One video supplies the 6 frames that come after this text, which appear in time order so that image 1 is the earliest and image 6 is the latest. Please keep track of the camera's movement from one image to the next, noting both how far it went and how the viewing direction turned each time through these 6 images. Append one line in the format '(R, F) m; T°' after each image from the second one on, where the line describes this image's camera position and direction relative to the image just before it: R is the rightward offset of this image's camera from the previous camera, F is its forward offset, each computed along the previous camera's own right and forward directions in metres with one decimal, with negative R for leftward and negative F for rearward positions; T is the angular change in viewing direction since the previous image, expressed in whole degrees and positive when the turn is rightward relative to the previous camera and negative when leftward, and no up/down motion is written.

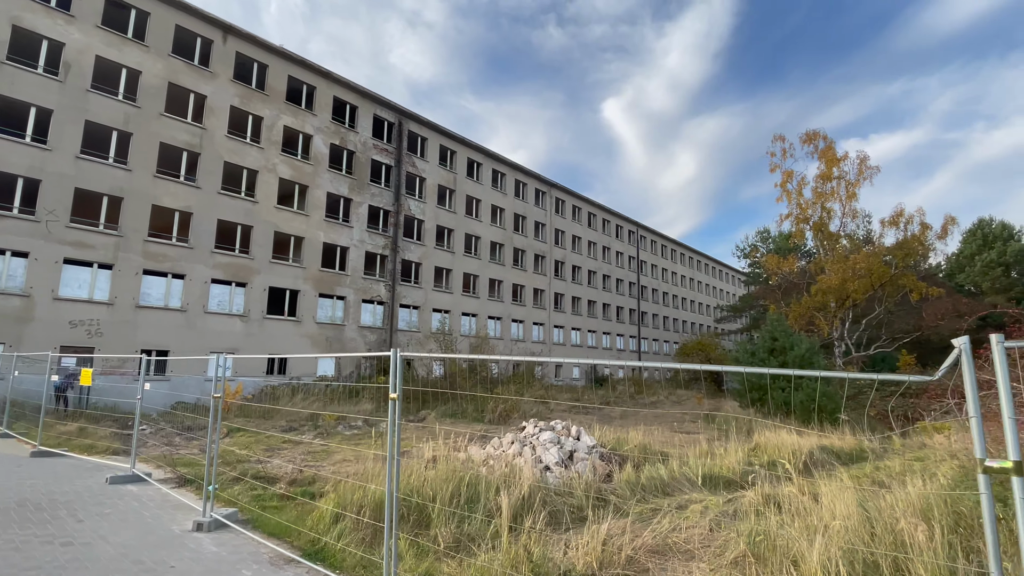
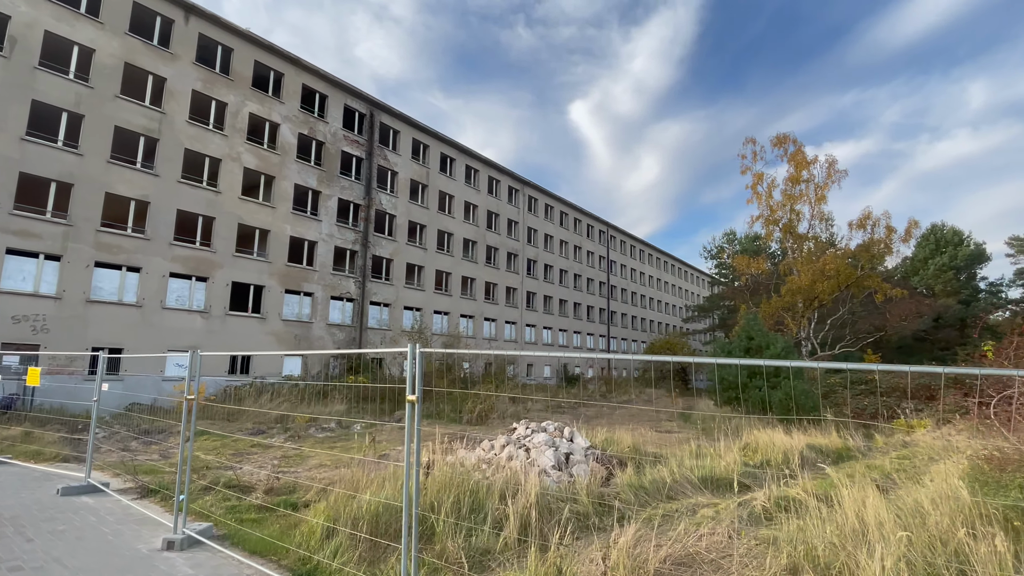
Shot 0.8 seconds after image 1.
(-0.2, +0.2) m; +4°
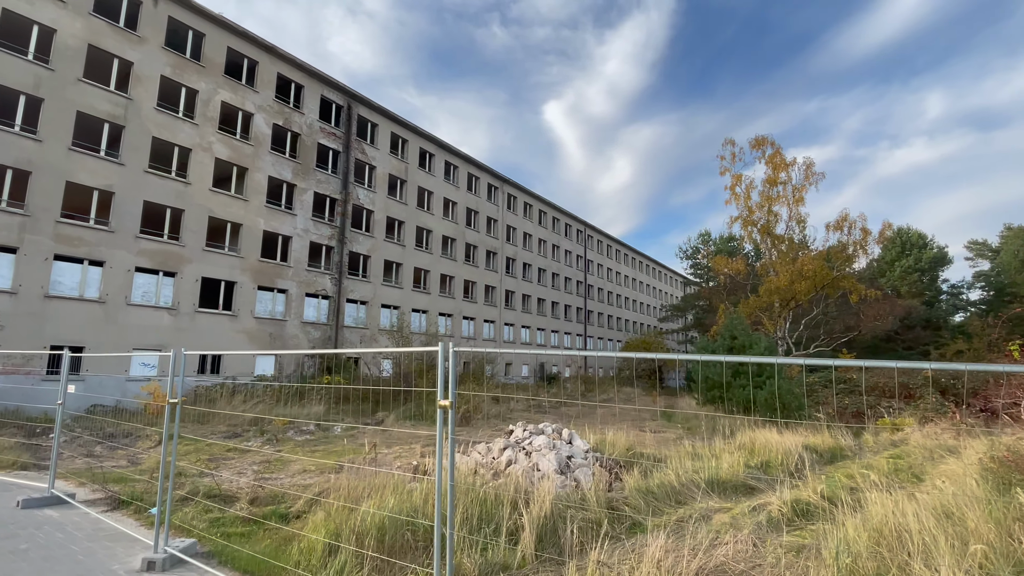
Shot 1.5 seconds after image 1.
(-0.2, +0.2) m; +3°
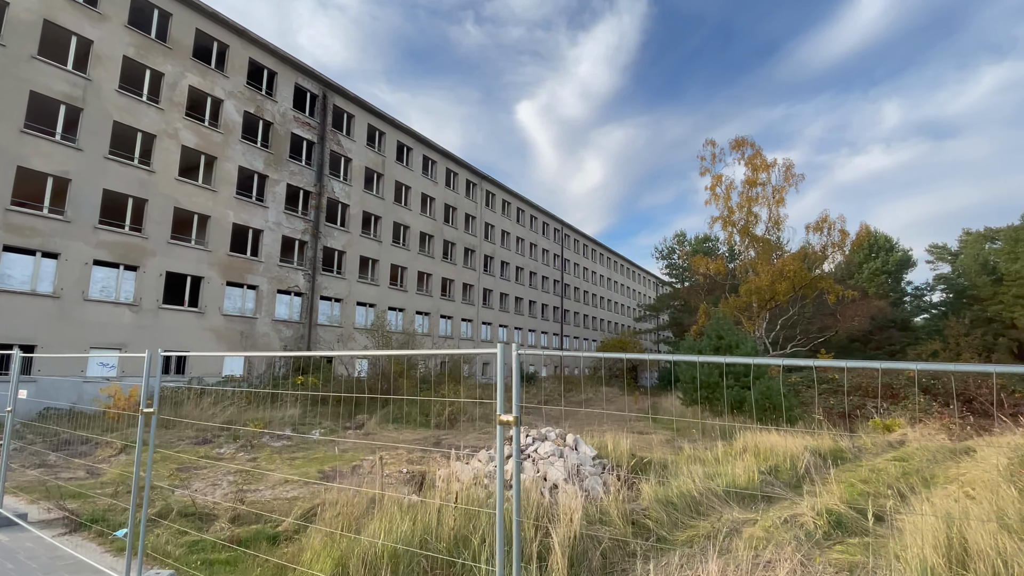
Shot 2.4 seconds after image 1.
(-0.2, +0.3) m; +3°
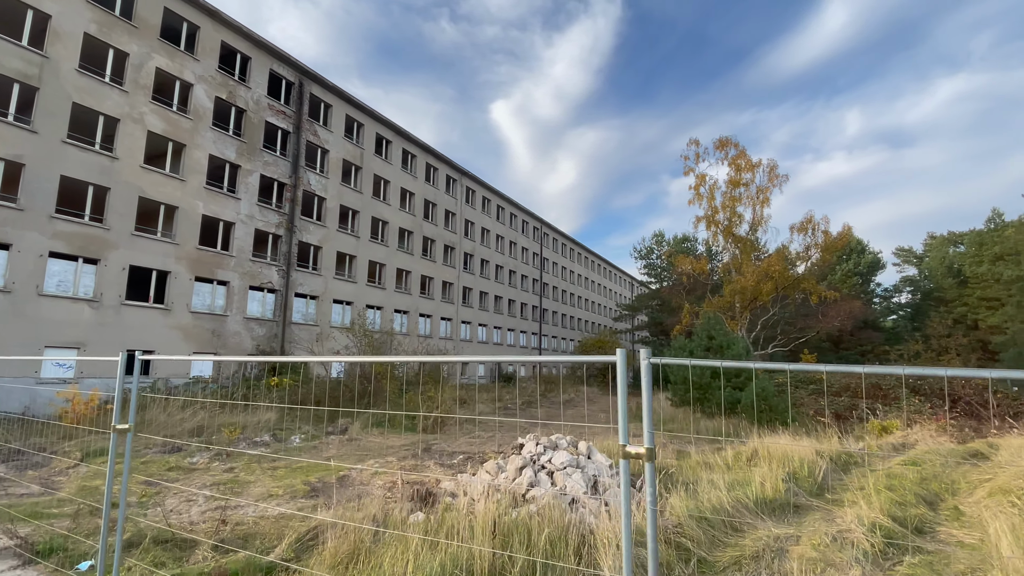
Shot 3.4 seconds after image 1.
(-0.3, +0.3) m; +3°
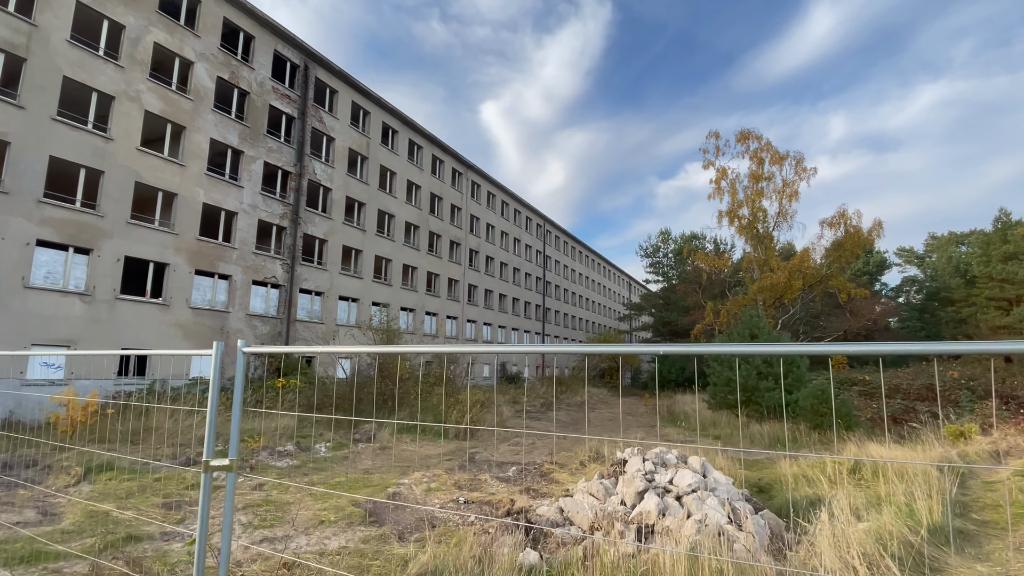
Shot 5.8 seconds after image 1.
(-0.7, +0.7) m; +1°
